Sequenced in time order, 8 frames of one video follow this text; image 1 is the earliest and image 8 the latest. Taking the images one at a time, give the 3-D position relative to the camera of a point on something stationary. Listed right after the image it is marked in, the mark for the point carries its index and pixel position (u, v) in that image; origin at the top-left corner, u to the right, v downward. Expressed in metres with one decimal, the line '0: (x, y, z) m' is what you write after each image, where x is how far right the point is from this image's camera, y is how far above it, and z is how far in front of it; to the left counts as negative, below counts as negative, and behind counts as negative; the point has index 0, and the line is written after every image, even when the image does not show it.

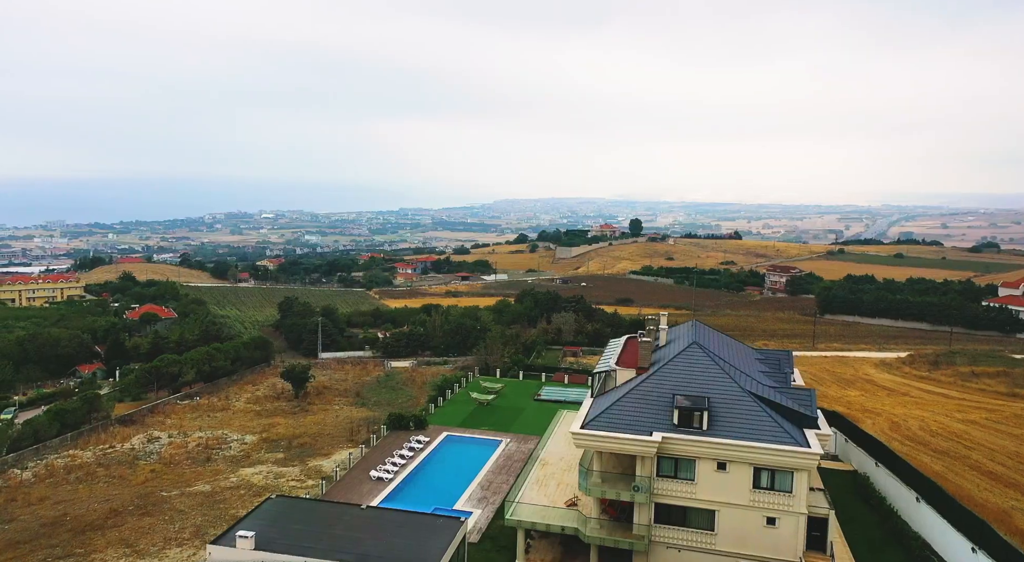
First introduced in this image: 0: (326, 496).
0: (-4.4, -5.1, +17.2) m
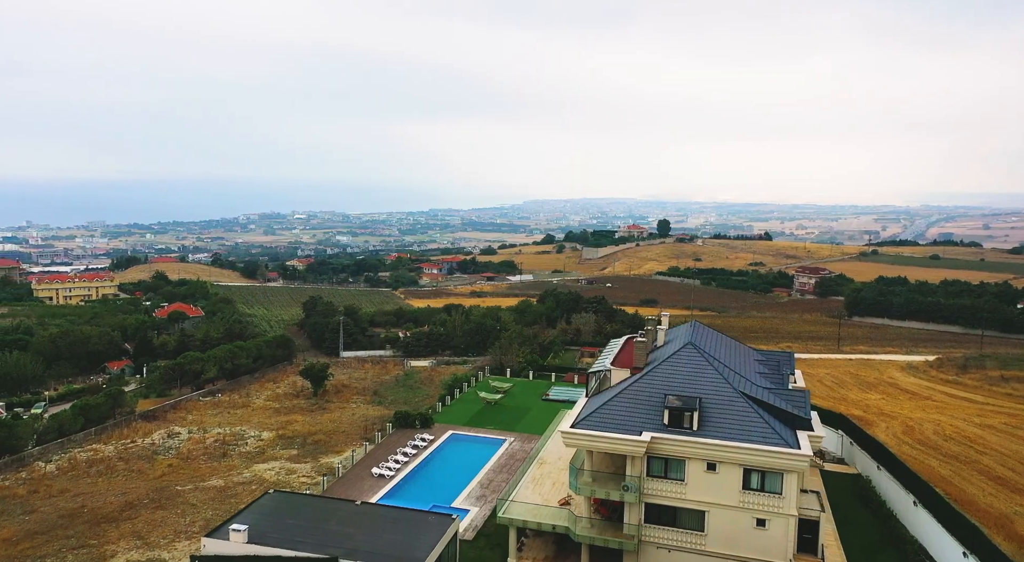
0: (-4.4, -5.1, +17.5) m
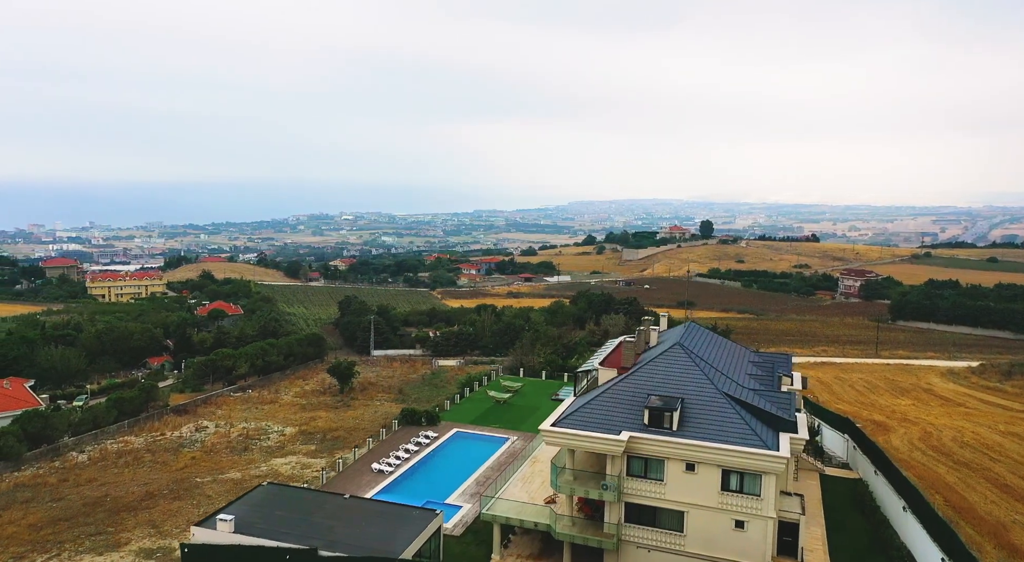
0: (-4.5, -5.0, +17.9) m
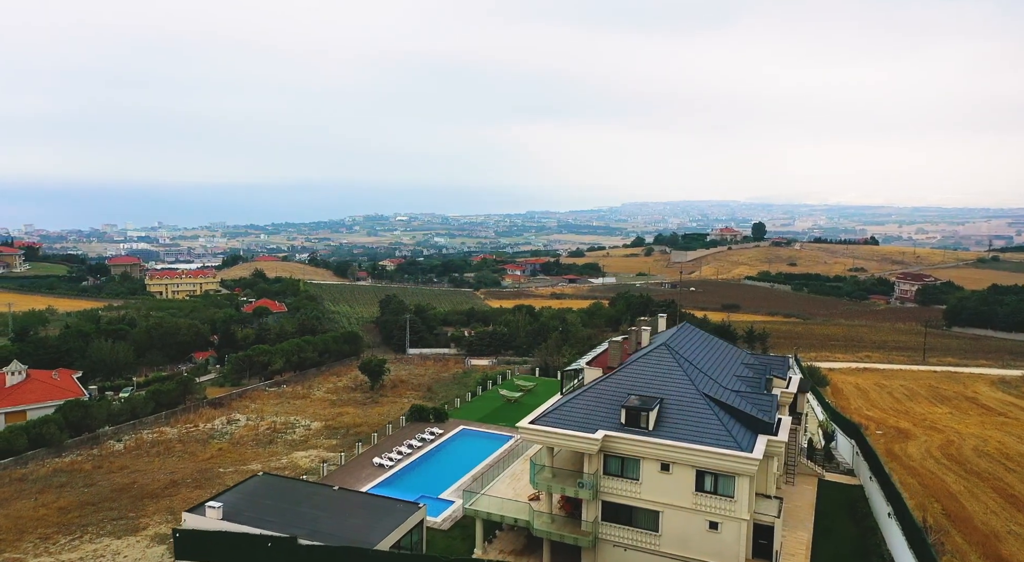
0: (-4.6, -5.0, +18.4) m
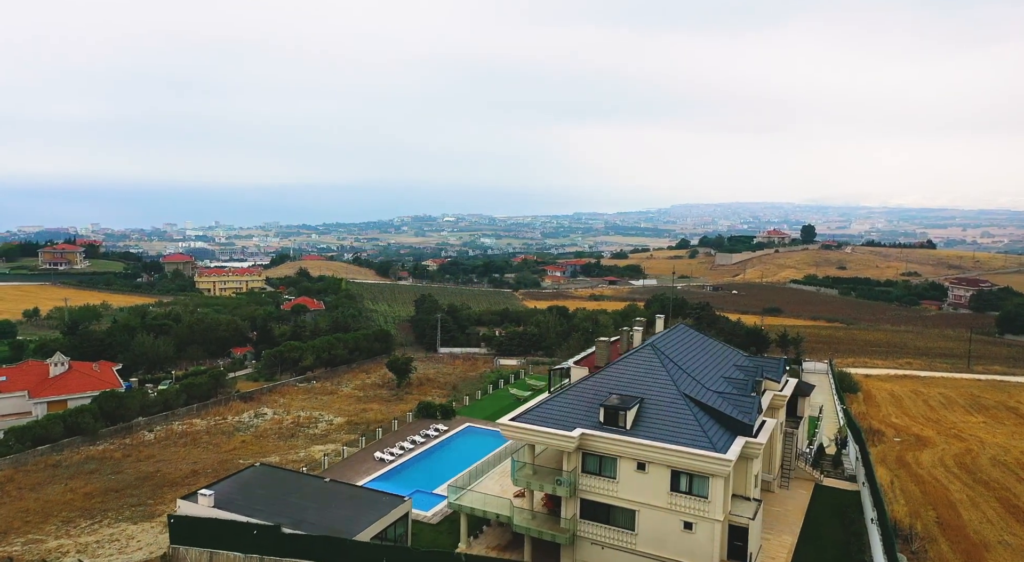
0: (-4.7, -4.9, +18.9) m
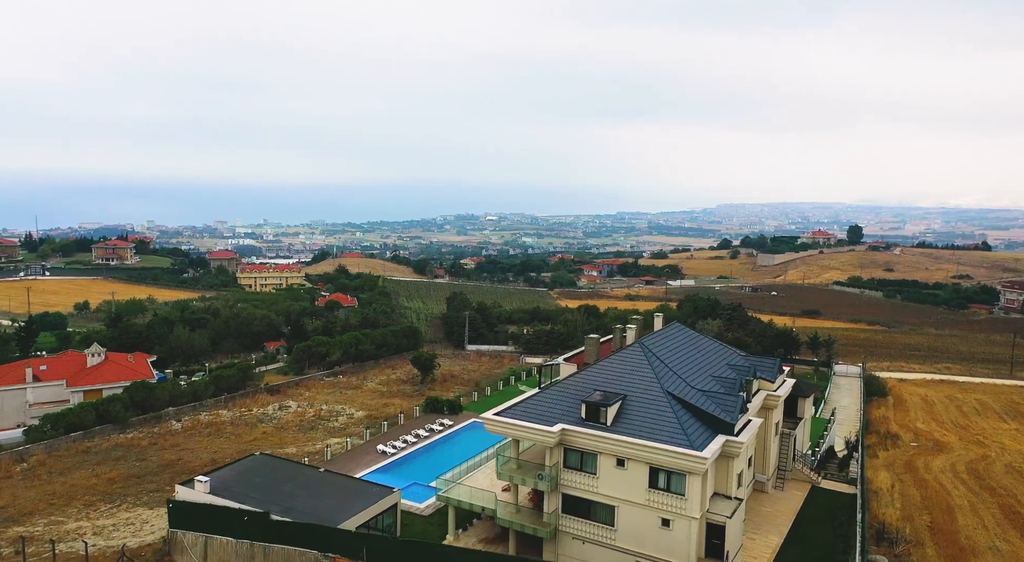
0: (-4.8, -4.8, +19.4) m
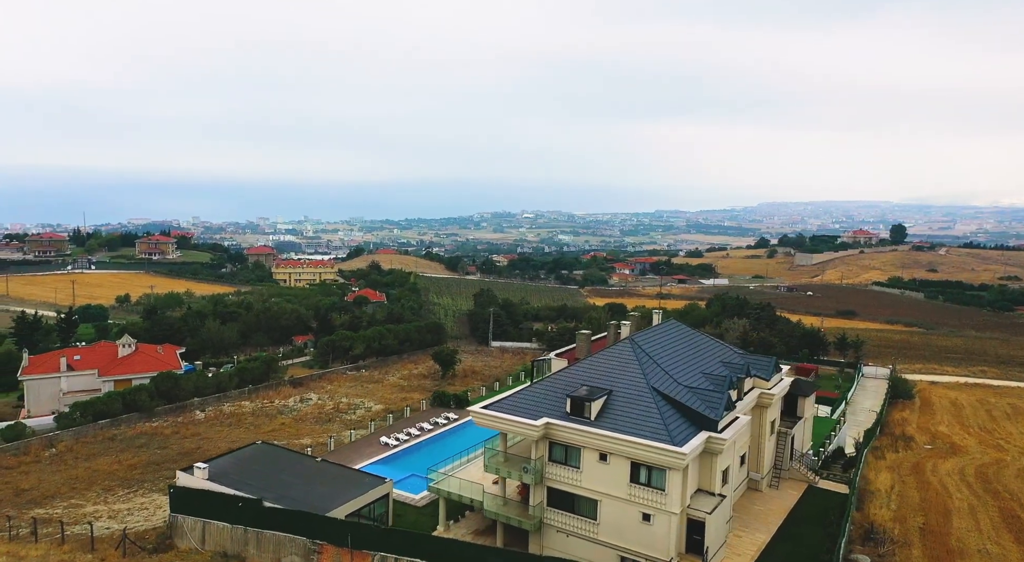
0: (-4.8, -4.6, +19.7) m
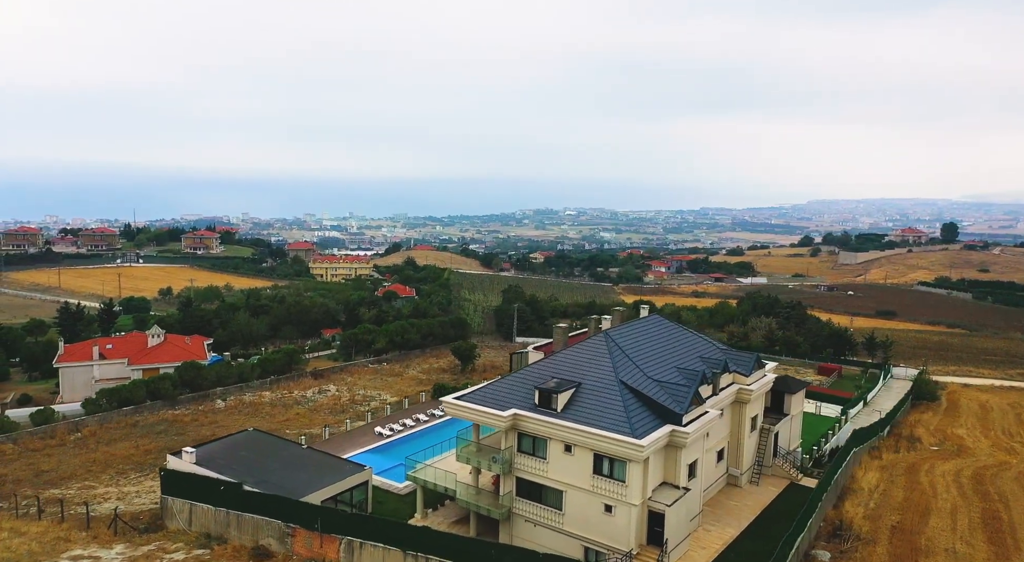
0: (-5.0, -4.4, +20.2) m
